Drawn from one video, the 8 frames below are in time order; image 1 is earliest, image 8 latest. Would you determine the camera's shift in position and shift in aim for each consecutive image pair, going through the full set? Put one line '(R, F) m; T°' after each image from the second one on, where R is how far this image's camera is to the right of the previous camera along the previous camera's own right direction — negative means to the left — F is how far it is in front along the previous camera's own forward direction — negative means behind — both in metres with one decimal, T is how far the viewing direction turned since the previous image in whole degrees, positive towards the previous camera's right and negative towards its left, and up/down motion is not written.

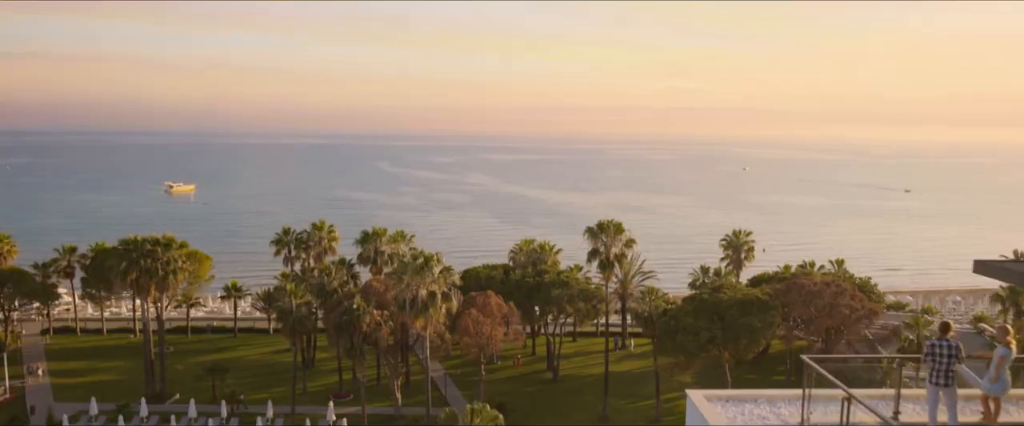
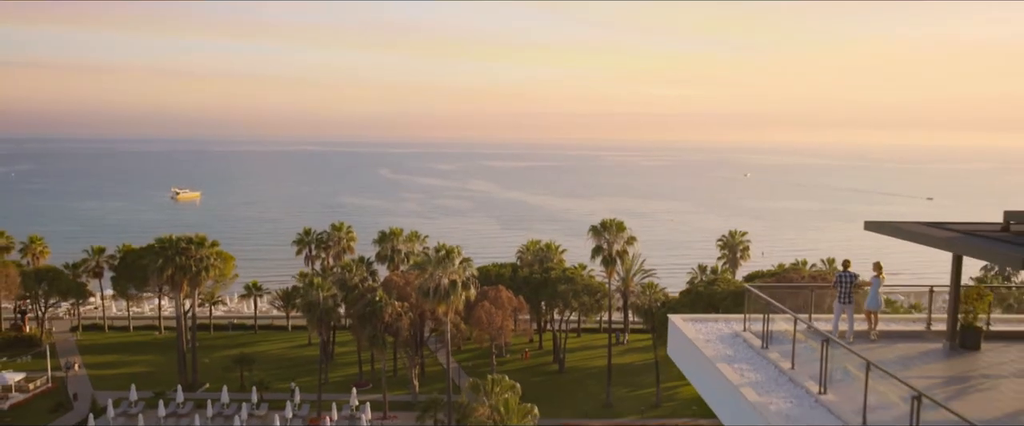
(-0.5, -2.4) m; 0°
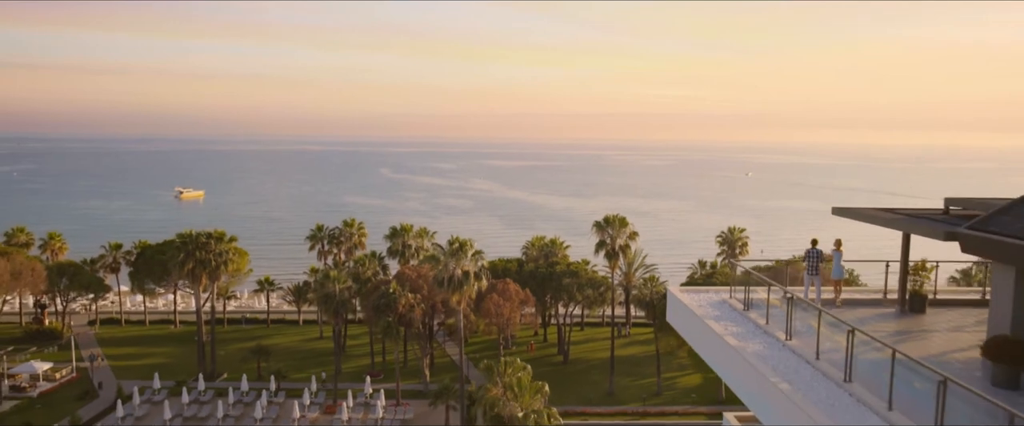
(-0.3, -1.5) m; 0°
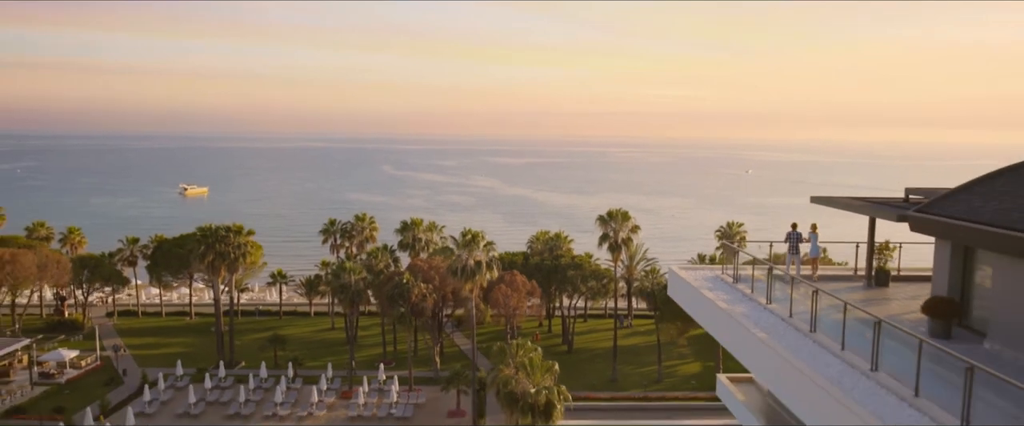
(-0.4, -1.5) m; 0°
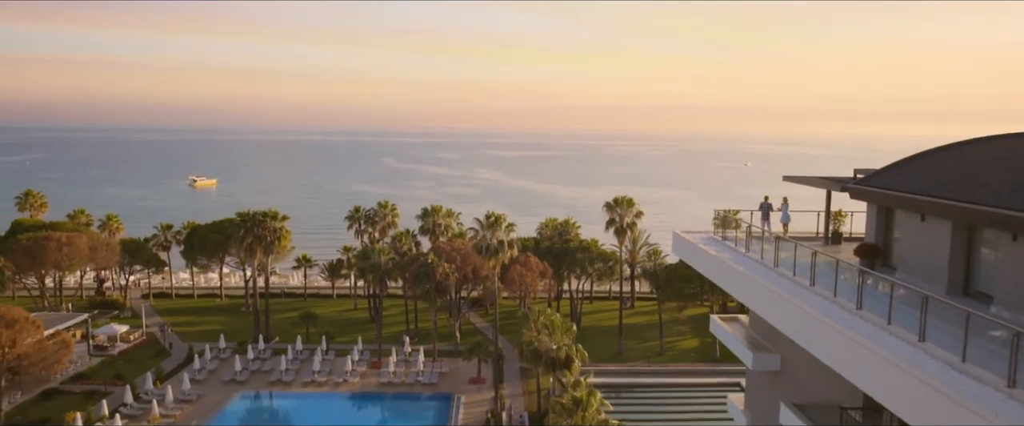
(-0.8, -3.3) m; 0°
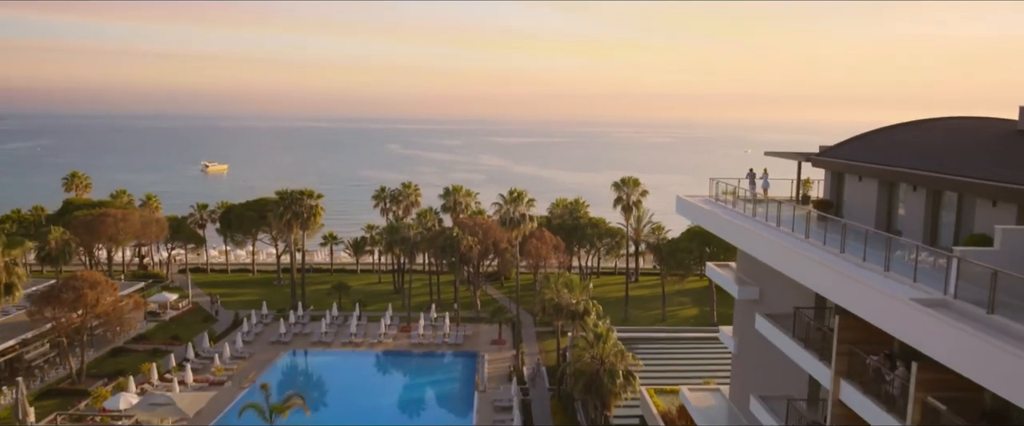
(-0.9, -3.8) m; 0°
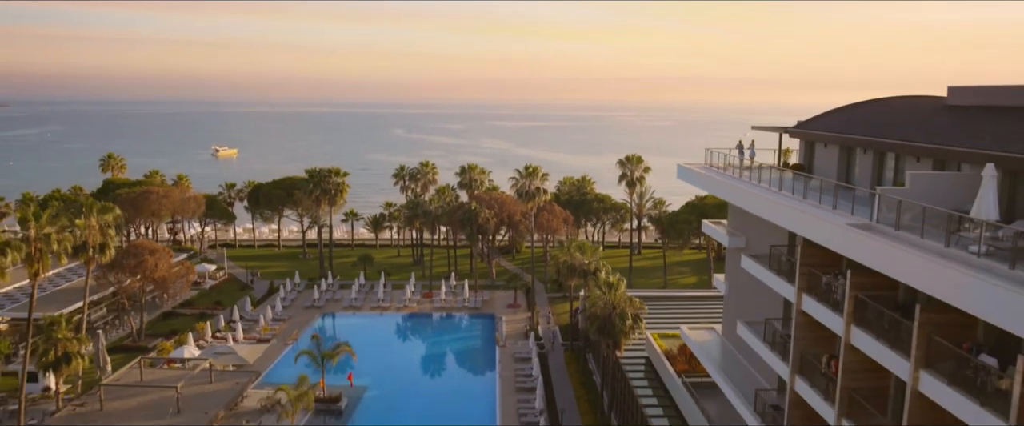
(-0.8, -3.4) m; 0°
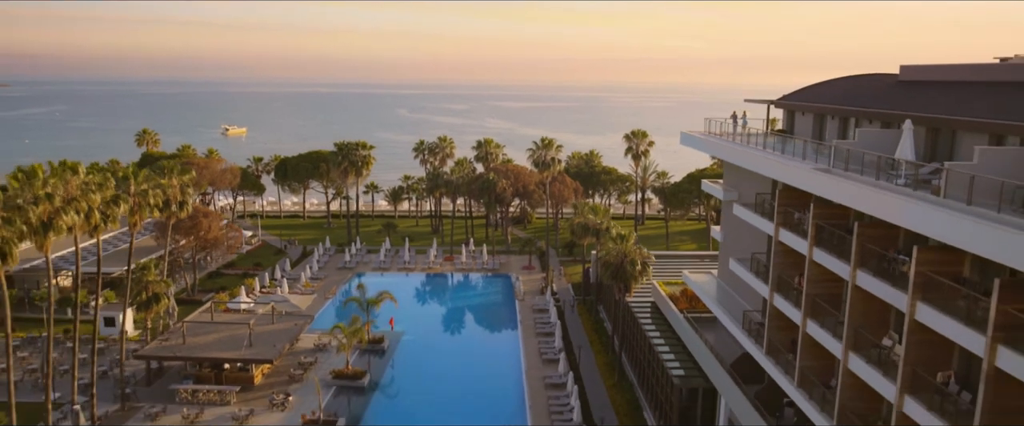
(-1.0, -3.9) m; 0°
